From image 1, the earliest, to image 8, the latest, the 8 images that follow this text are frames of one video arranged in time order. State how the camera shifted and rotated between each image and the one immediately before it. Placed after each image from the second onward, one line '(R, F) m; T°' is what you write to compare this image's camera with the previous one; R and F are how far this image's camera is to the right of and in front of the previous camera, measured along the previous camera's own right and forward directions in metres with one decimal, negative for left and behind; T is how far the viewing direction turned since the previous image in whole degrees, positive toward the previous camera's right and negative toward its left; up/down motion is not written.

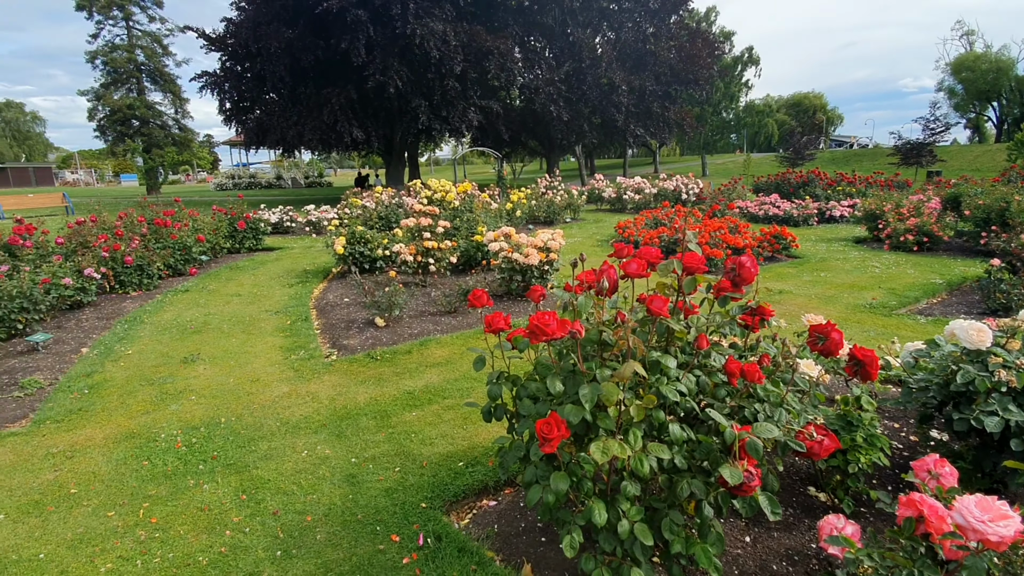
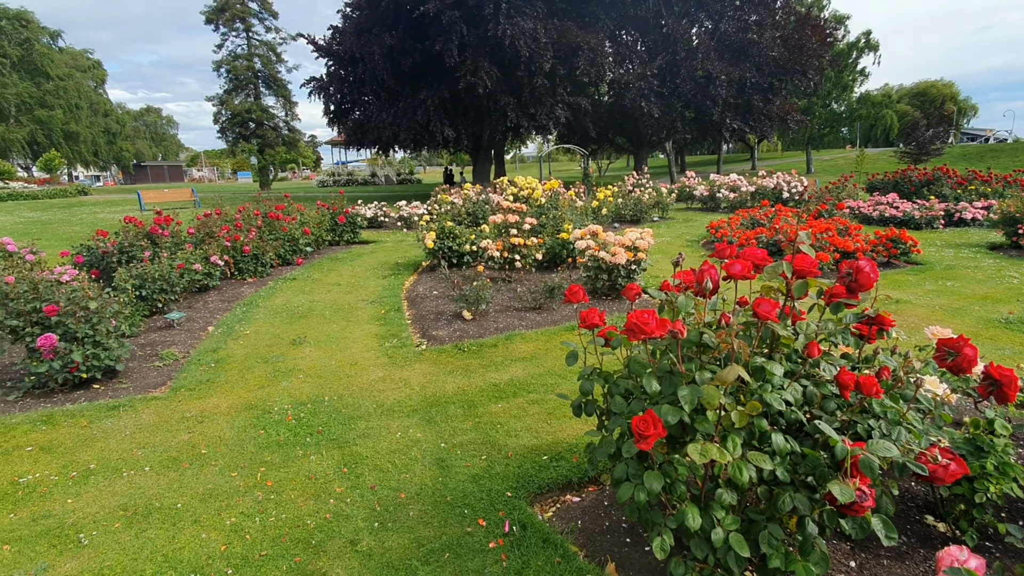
(-0.1, 0.0) m; -9°
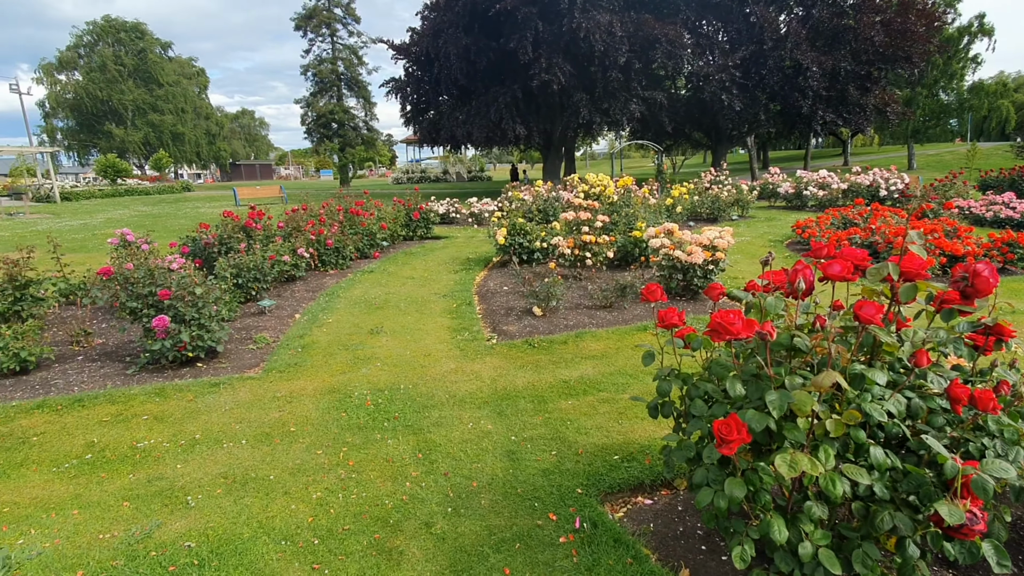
(0.0, 0.0) m; -7°
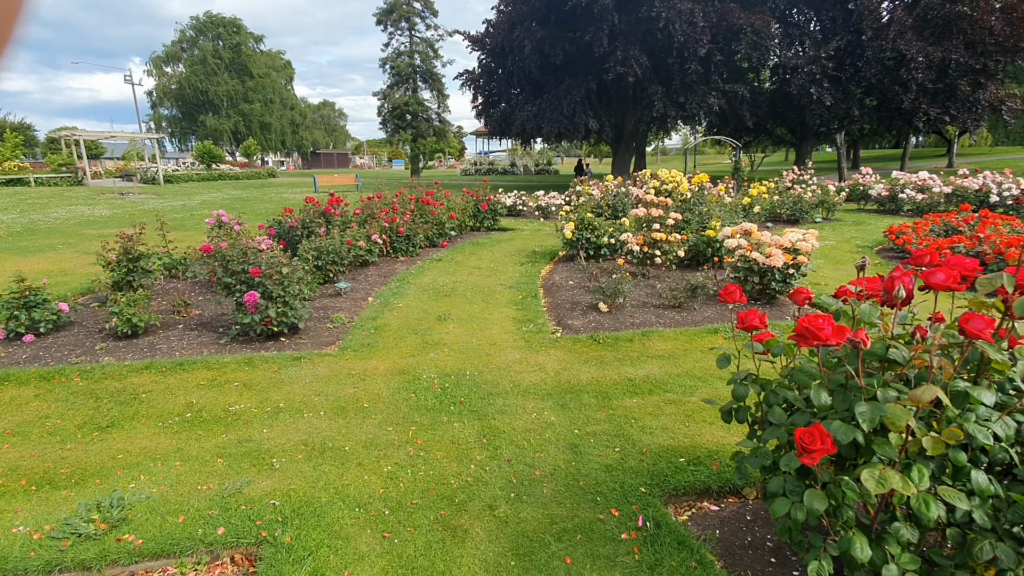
(-0.1, 0.0) m; -7°
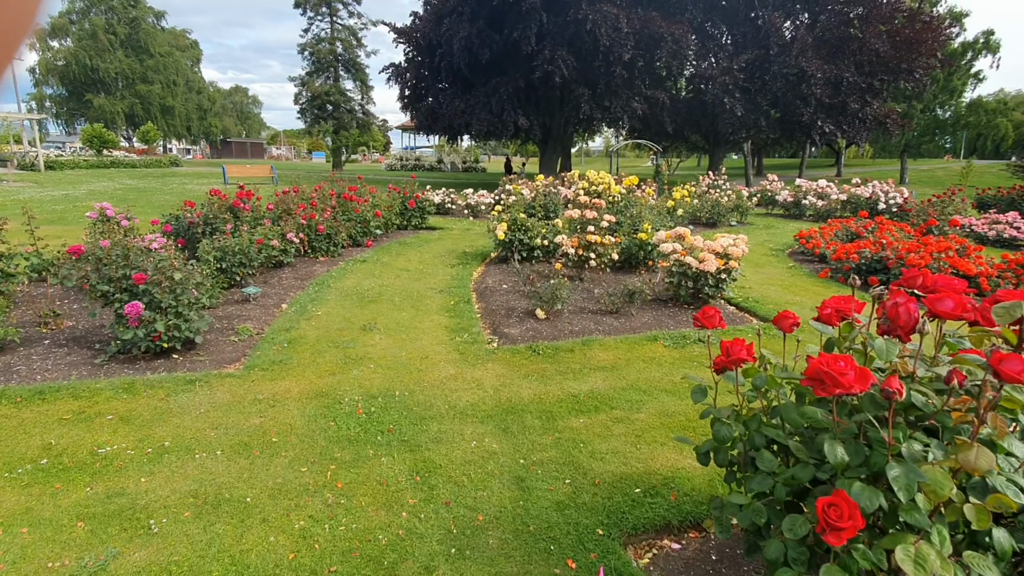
(-0.1, +0.4) m; +8°
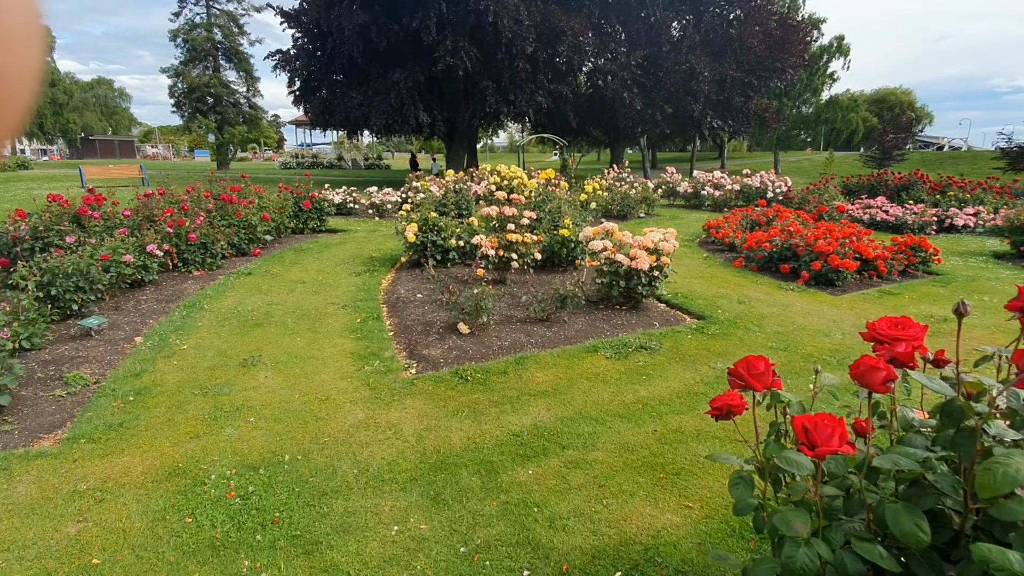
(0.0, +0.7) m; +10°
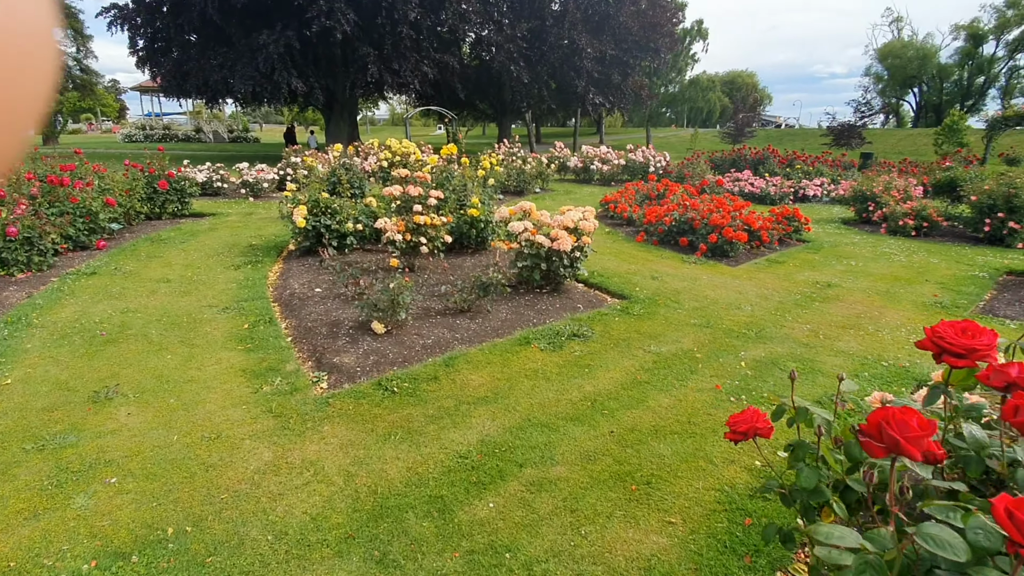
(-0.2, +0.5) m; +12°
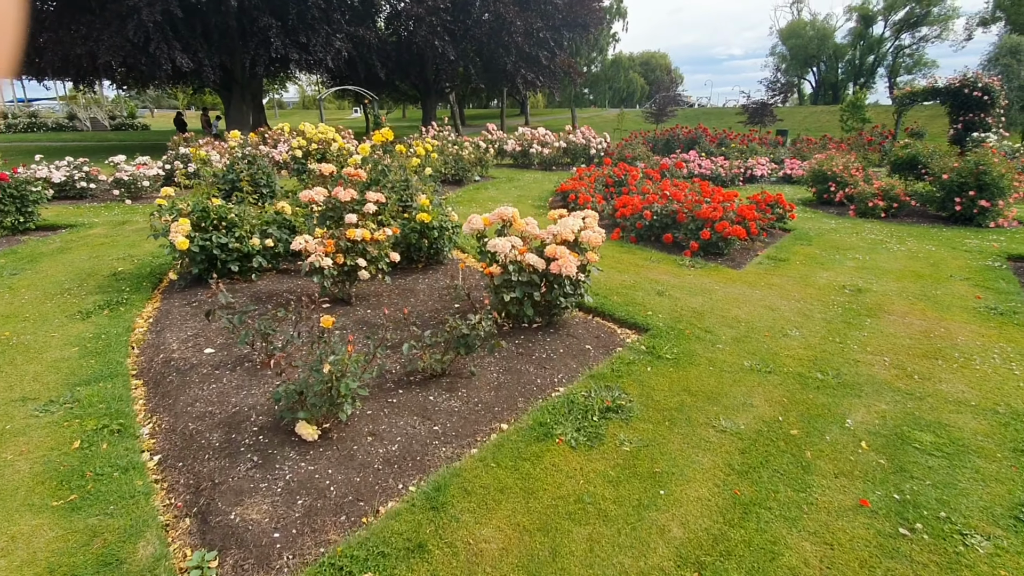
(-0.4, +1.5) m; +8°
